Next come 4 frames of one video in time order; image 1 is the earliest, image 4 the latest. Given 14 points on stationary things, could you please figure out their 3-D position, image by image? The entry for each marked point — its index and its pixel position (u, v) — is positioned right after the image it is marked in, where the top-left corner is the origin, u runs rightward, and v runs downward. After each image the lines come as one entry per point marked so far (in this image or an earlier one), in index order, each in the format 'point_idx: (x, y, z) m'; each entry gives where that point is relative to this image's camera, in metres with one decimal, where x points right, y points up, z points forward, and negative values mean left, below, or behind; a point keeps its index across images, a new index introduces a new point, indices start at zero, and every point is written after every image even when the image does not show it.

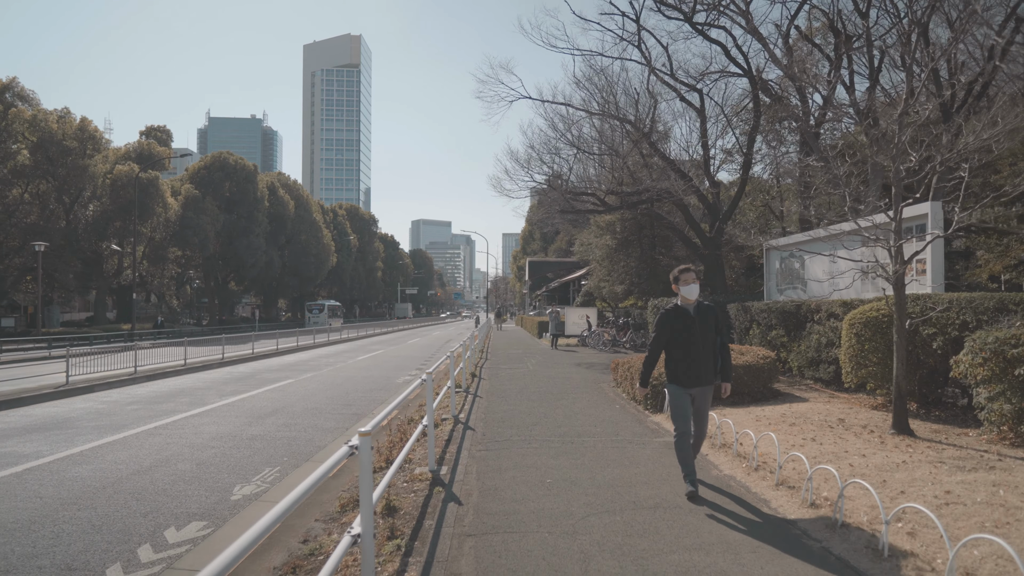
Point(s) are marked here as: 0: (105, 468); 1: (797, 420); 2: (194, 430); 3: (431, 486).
0: (-7.6, -3.4, +12.7) m
1: (+4.9, -2.2, +11.6) m
2: (-8.0, -3.6, +17.0) m
3: (-1.0, -2.4, +8.0) m
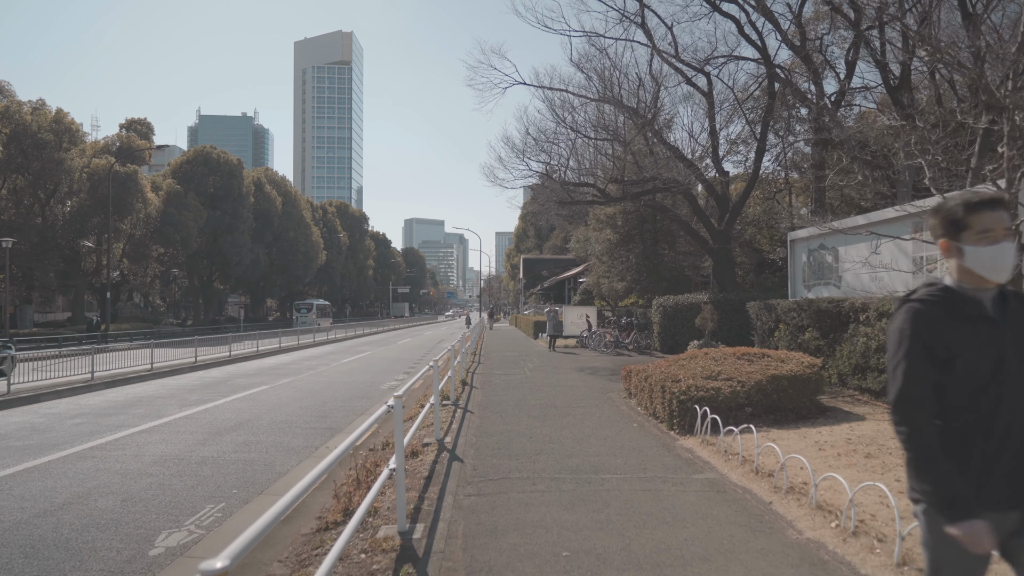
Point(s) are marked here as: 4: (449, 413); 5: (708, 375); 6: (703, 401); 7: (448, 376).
0: (-7.7, -3.3, +10.2) m
1: (+4.9, -2.2, +9.2) m
2: (-8.1, -3.5, +14.5) m
3: (-1.0, -2.3, +5.6) m
4: (-1.2, -2.5, +13.4) m
5: (+3.4, -1.5, +11.8) m
6: (+3.1, -1.8, +10.9) m
7: (-1.4, -2.0, +15.3) m
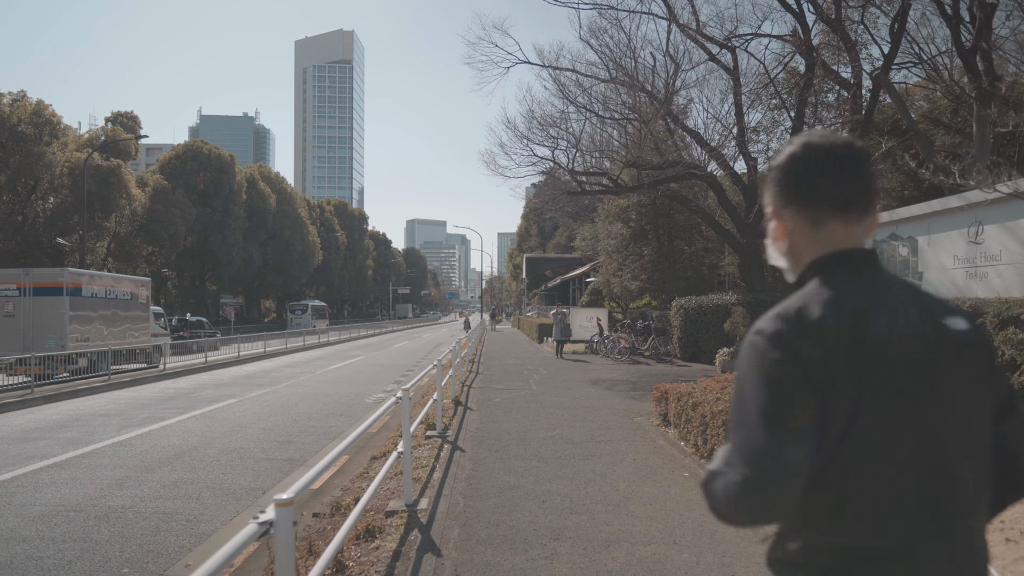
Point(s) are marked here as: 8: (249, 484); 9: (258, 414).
0: (-7.6, -3.3, +6.9) m
1: (+4.9, -2.1, +5.9) m
2: (-8.0, -3.4, +11.2) m
3: (-0.9, -2.2, +2.3) m
4: (-1.2, -2.5, +10.1) m
5: (+3.4, -1.5, +8.4) m
6: (+3.1, -1.8, +7.6) m
7: (-1.4, -1.9, +12.0) m
8: (-4.7, -3.5, +12.2) m
9: (-7.6, -3.7, +20.1) m
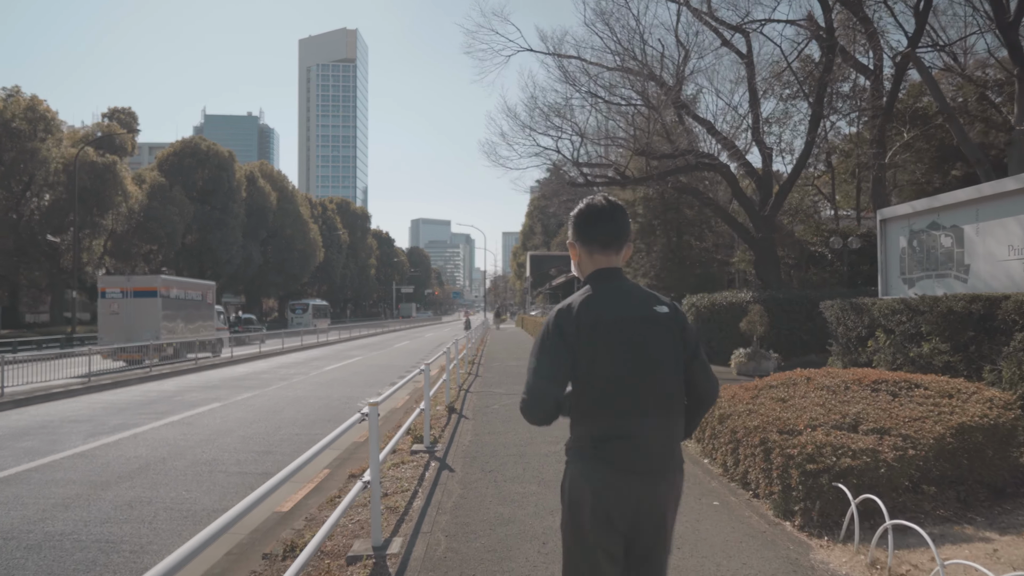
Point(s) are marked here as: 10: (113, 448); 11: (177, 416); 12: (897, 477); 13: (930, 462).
0: (-7.7, -3.2, +5.5) m
1: (+4.8, -2.0, +4.4) m
2: (-8.0, -3.4, +9.8) m
3: (-1.0, -2.2, +0.9) m
4: (-1.2, -2.4, +8.7) m
5: (+3.4, -1.4, +7.0) m
6: (+3.1, -1.7, +6.2) m
7: (-1.4, -1.9, +10.6) m
8: (-4.7, -3.4, +10.8) m
9: (-7.5, -3.6, +18.7) m
10: (-8.8, -3.5, +14.9) m
11: (-9.6, -3.7, +19.3) m
12: (+3.5, -1.7, +6.2) m
13: (+4.0, -1.6, +6.4) m
